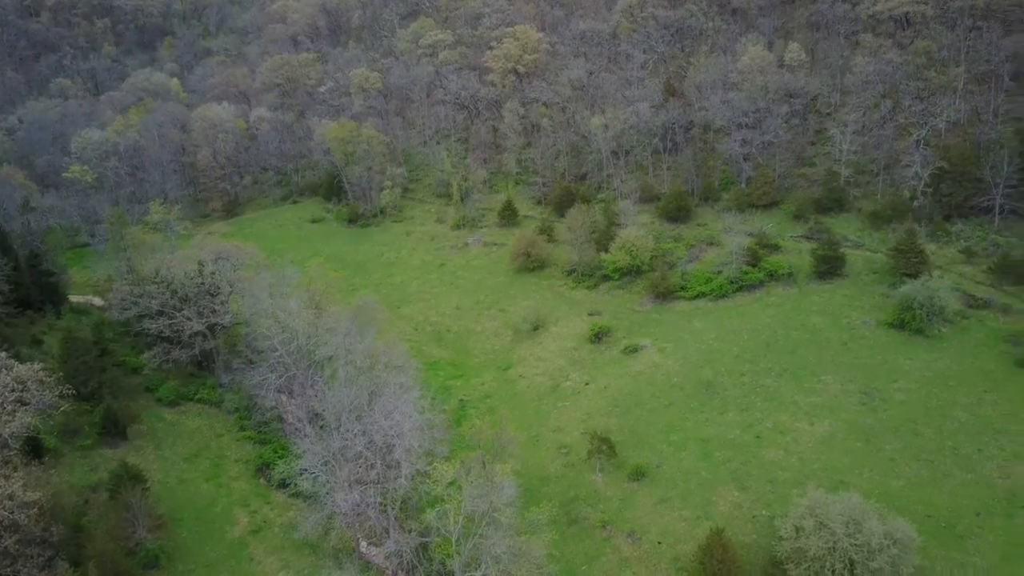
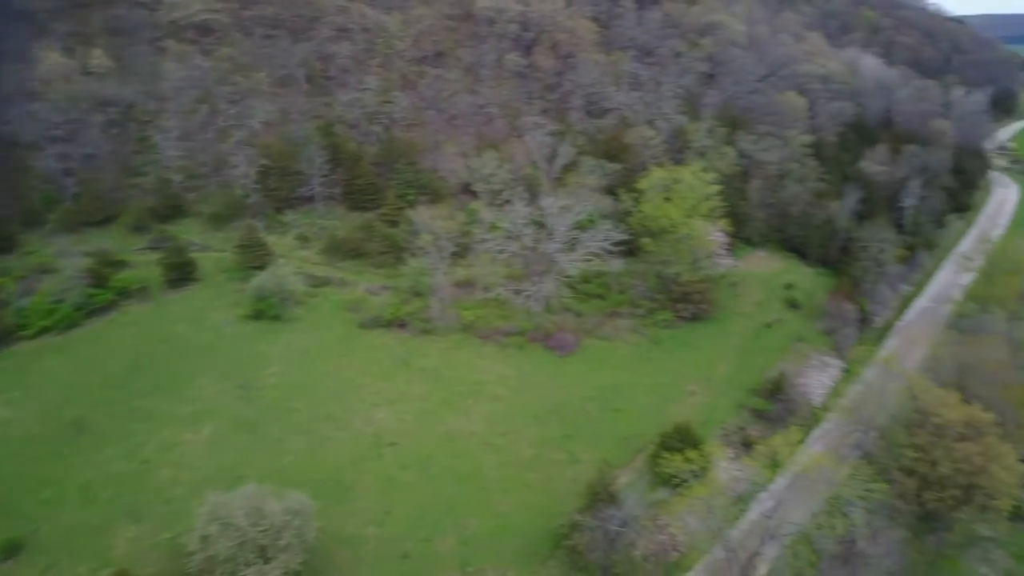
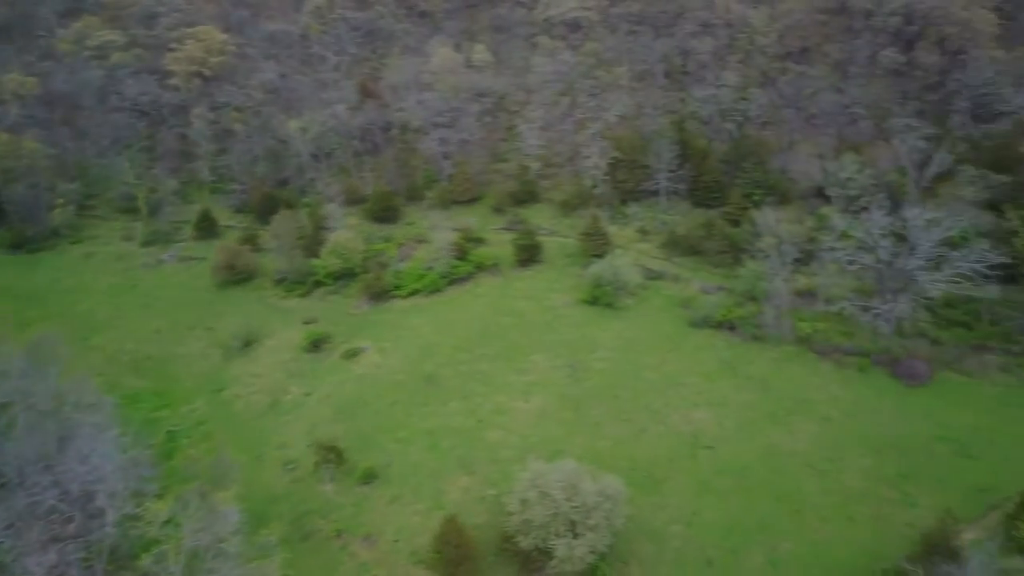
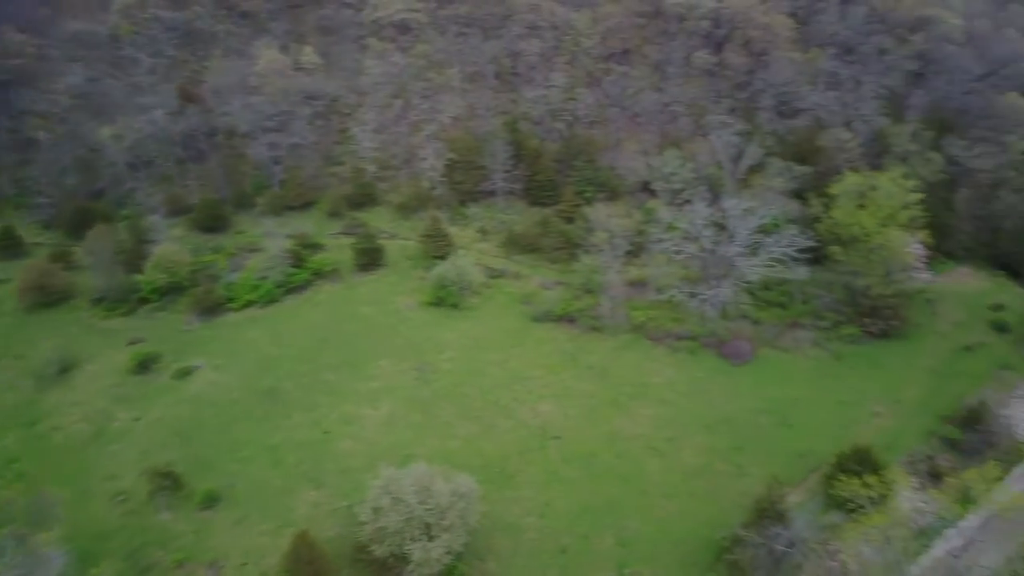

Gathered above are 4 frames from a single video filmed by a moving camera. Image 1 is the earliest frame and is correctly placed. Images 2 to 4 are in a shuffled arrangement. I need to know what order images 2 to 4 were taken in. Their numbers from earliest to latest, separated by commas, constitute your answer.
3, 4, 2
